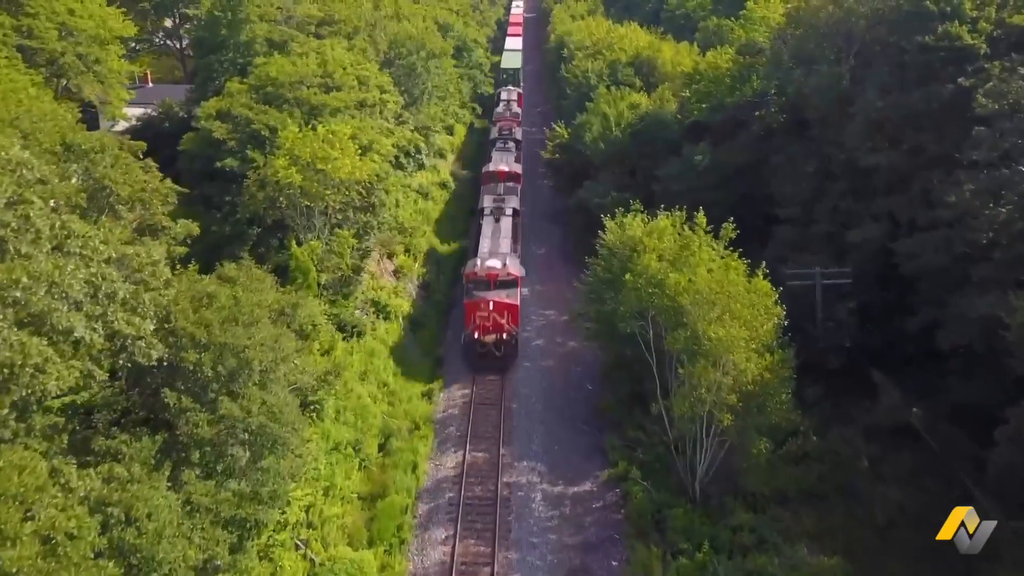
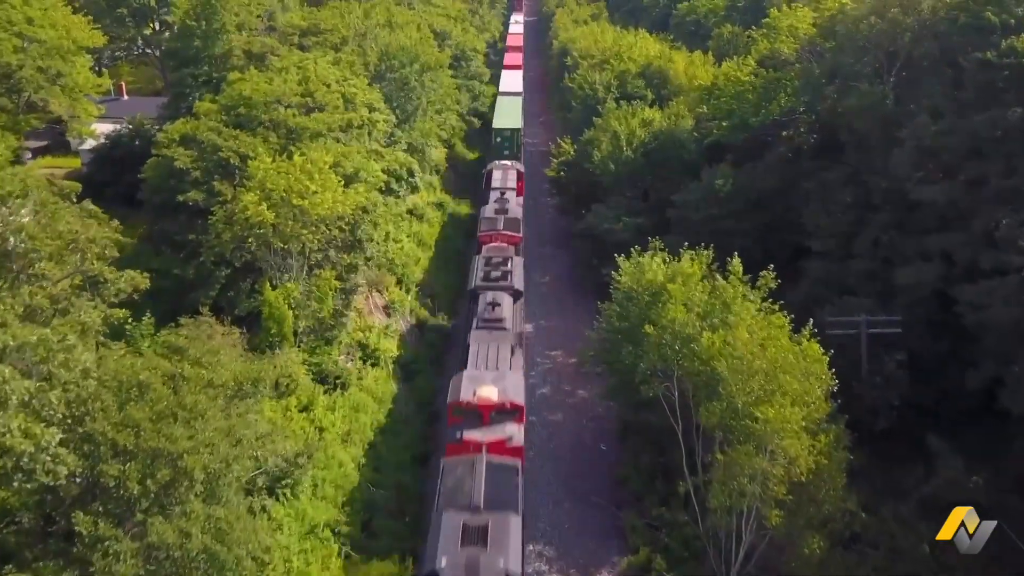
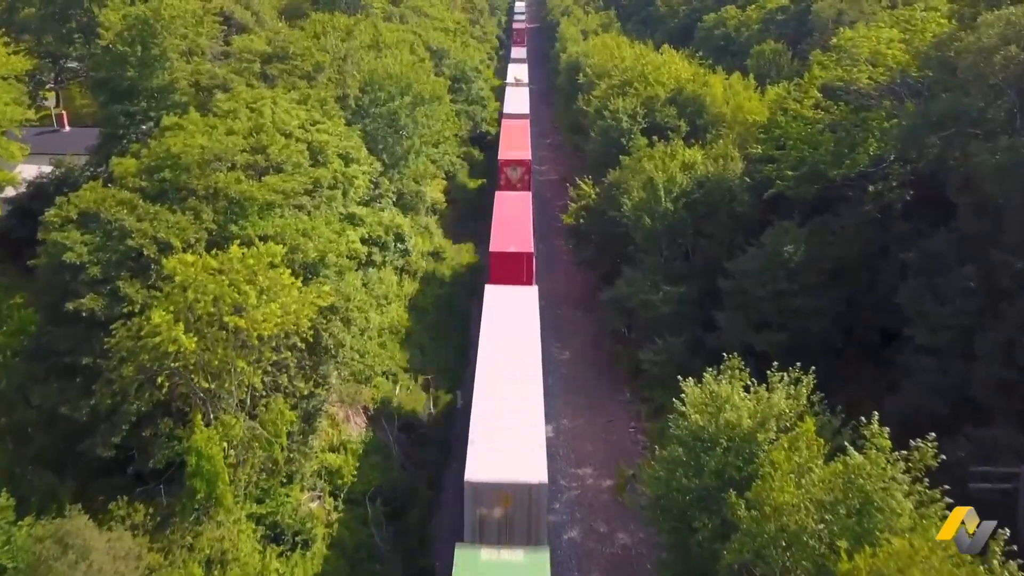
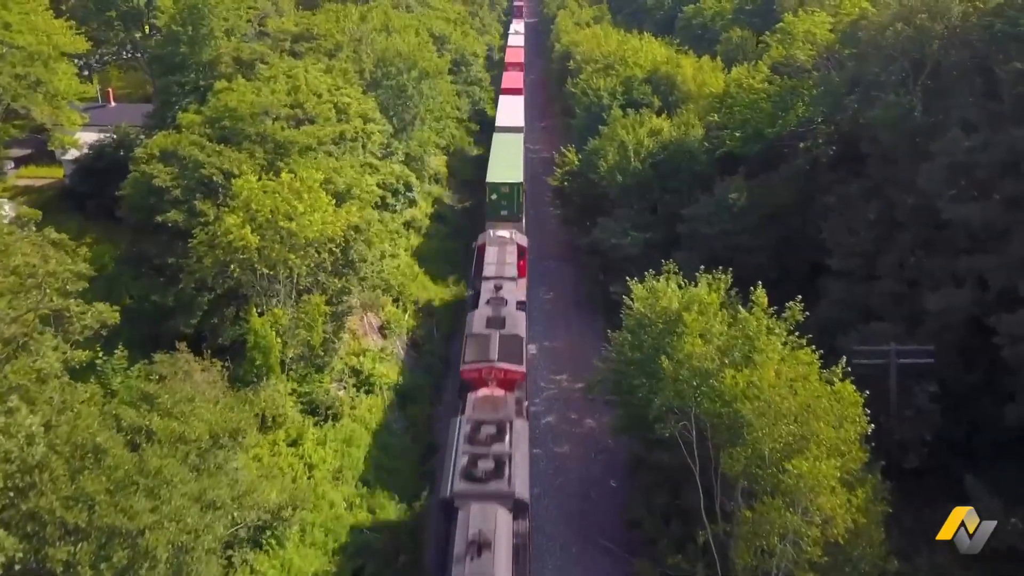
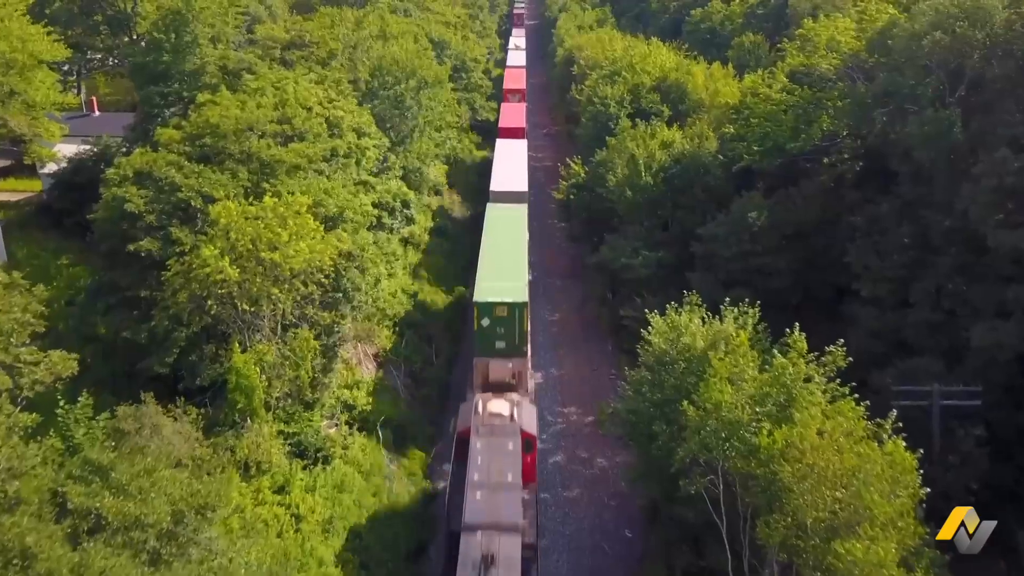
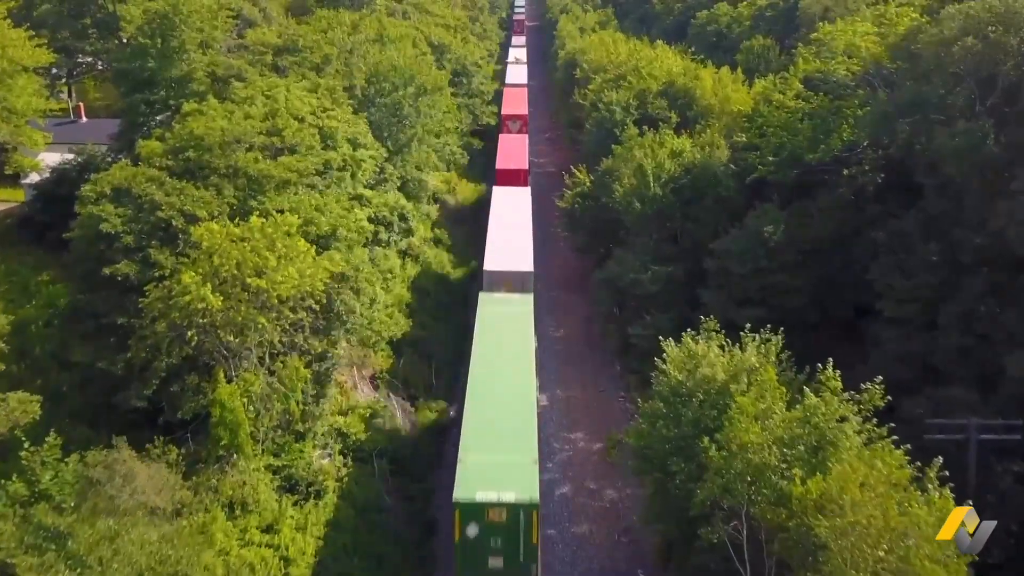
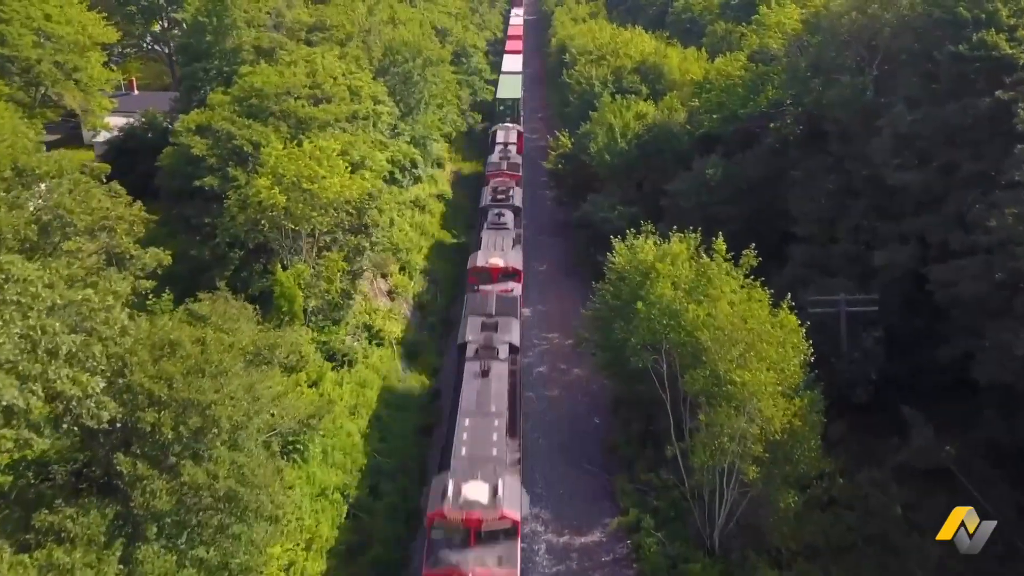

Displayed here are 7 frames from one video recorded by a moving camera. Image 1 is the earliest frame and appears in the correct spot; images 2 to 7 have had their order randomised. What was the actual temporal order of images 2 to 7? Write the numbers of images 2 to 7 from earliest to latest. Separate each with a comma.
7, 2, 4, 5, 6, 3
